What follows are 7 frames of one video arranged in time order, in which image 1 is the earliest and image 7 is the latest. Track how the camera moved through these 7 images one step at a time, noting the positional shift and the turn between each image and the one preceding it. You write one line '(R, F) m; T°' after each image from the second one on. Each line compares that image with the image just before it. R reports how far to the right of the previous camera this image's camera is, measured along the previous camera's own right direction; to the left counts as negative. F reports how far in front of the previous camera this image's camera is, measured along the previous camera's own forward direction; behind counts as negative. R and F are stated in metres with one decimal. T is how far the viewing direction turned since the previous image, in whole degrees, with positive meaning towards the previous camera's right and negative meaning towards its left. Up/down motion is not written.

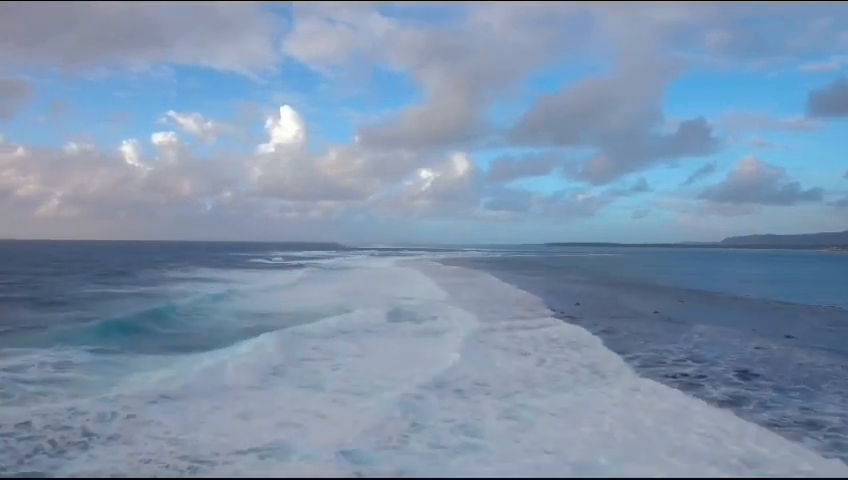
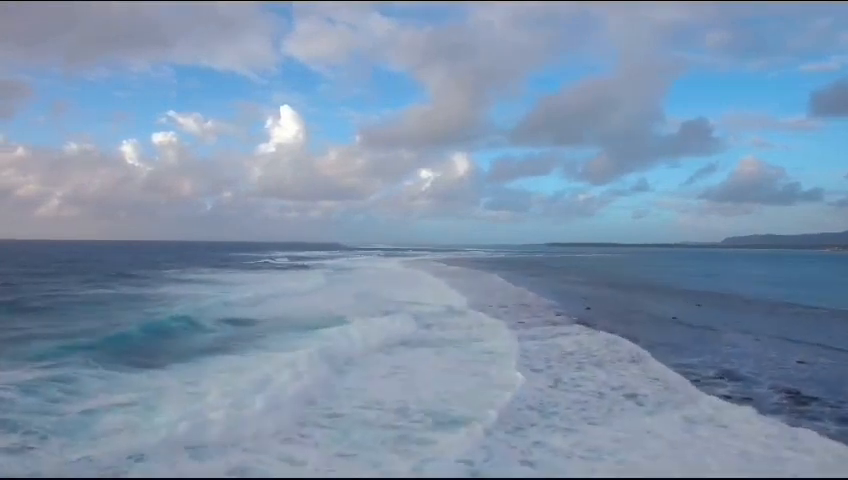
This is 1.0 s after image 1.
(0.0, +0.1) m; 0°
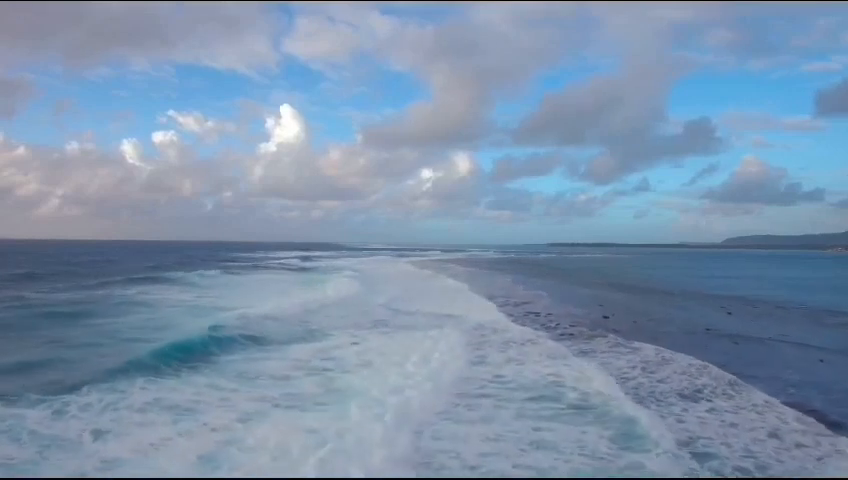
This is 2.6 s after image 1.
(-0.5, +0.4) m; 0°
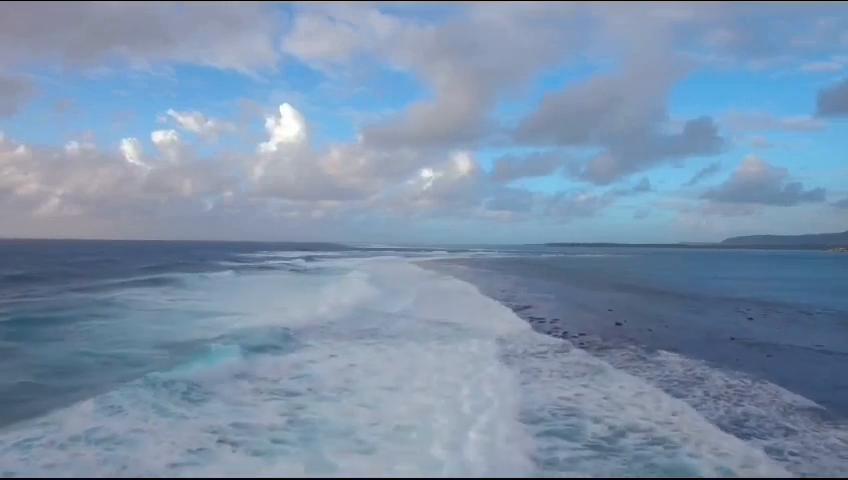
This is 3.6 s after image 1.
(-0.1, +0.2) m; 0°
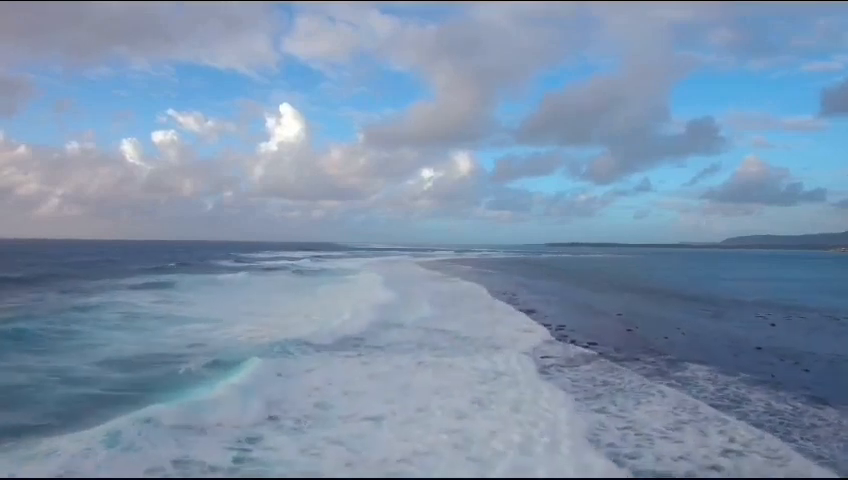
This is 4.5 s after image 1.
(0.0, +0.1) m; 0°
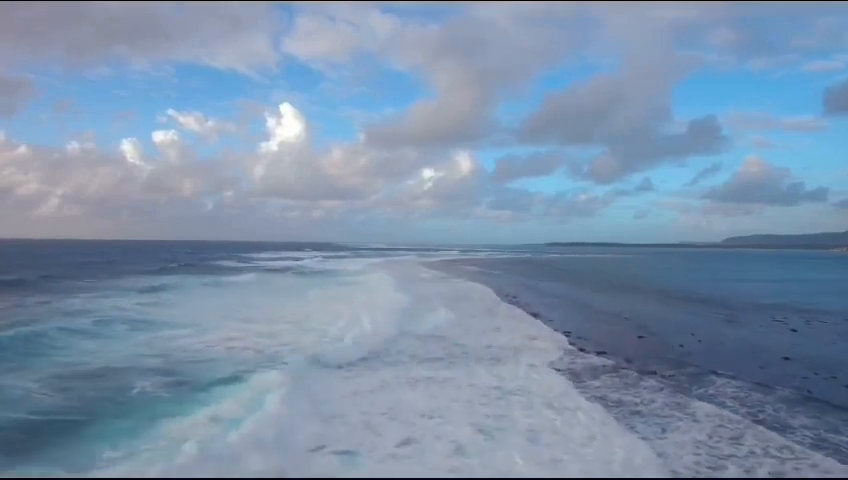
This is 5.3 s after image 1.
(-0.2, +0.4) m; 0°
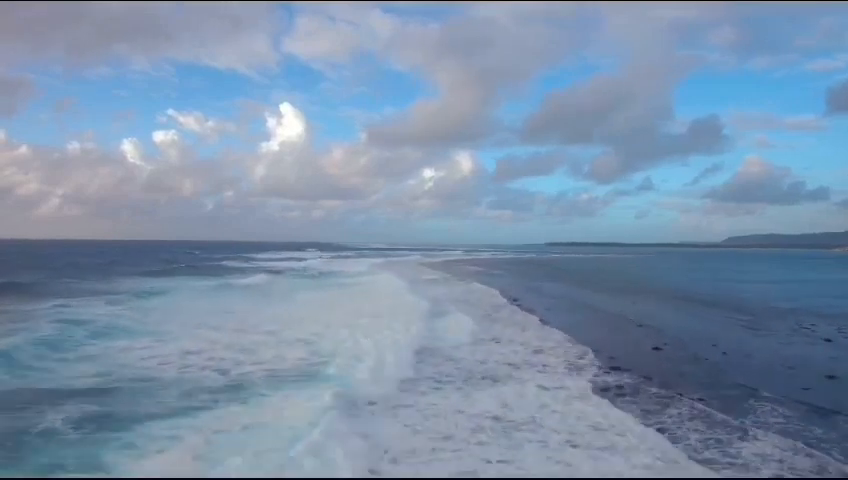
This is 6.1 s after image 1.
(-0.2, +0.5) m; 0°
